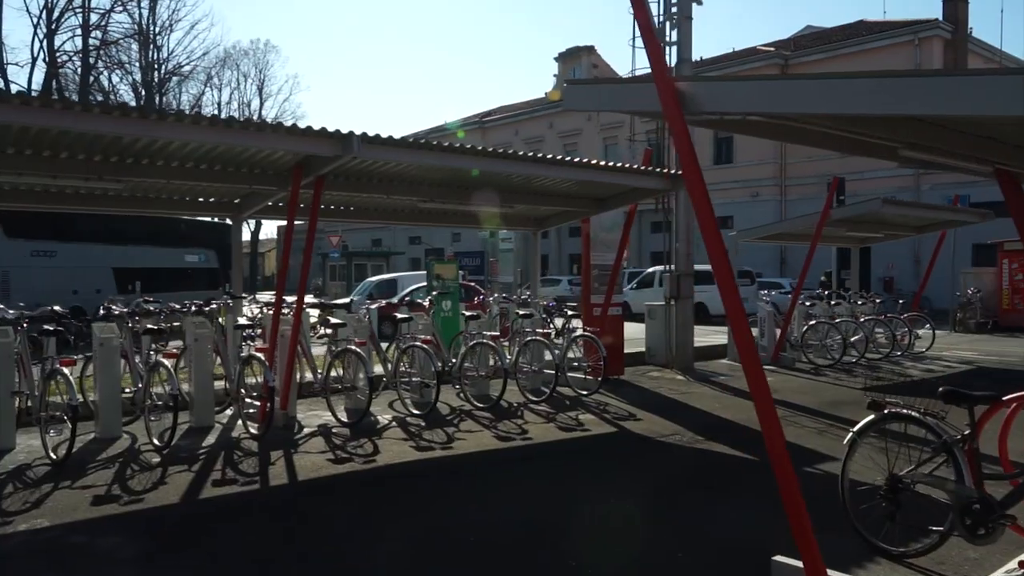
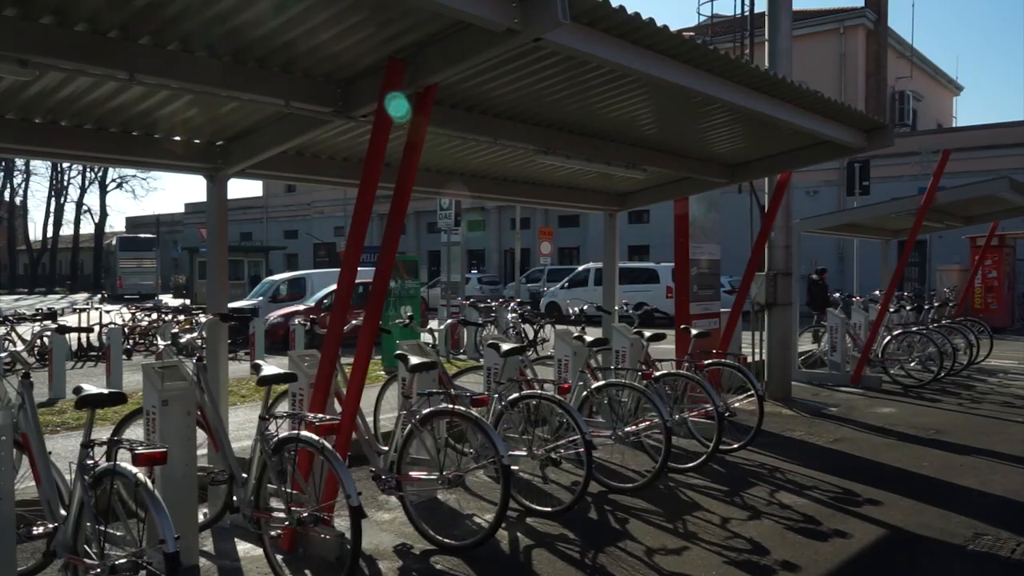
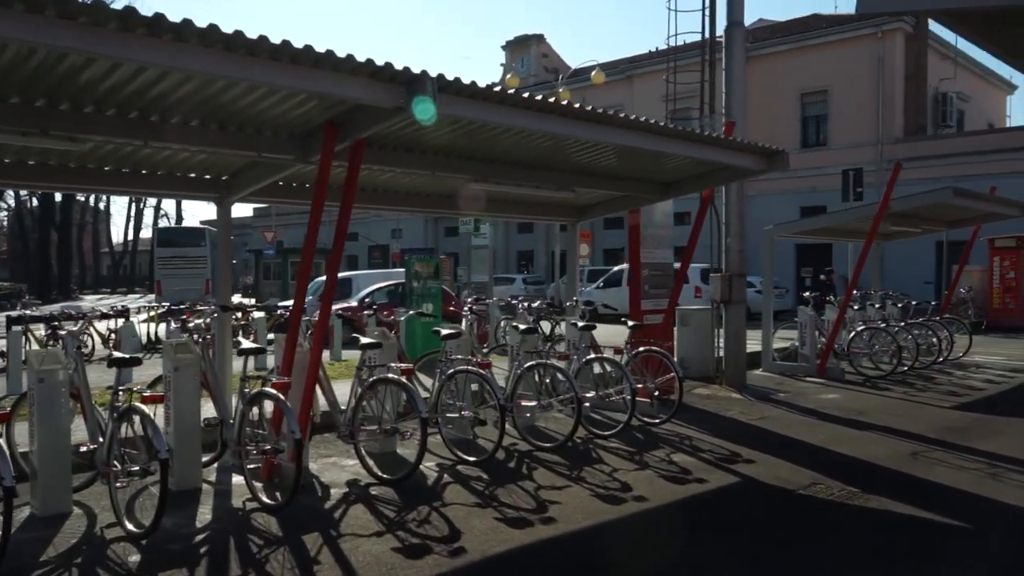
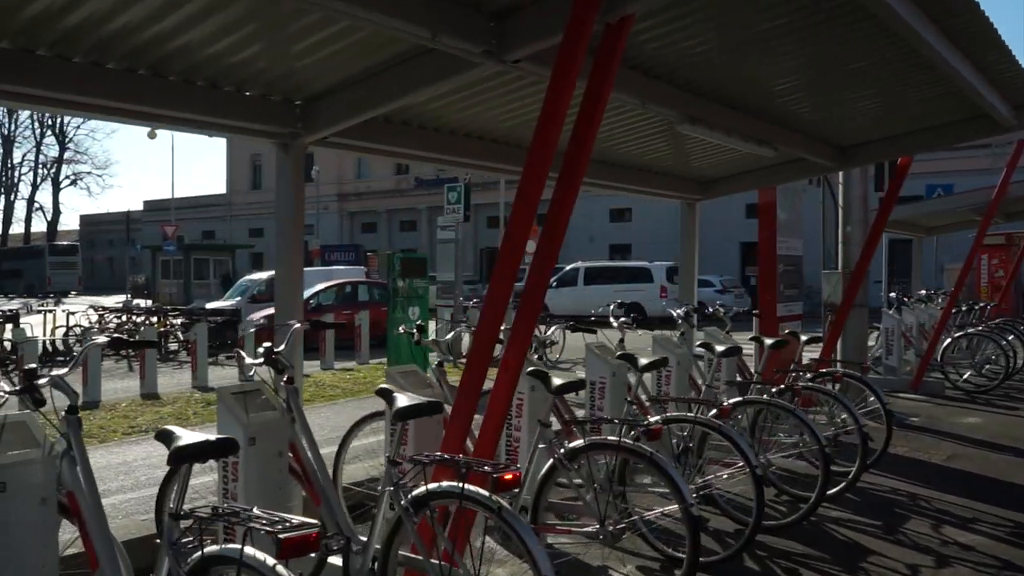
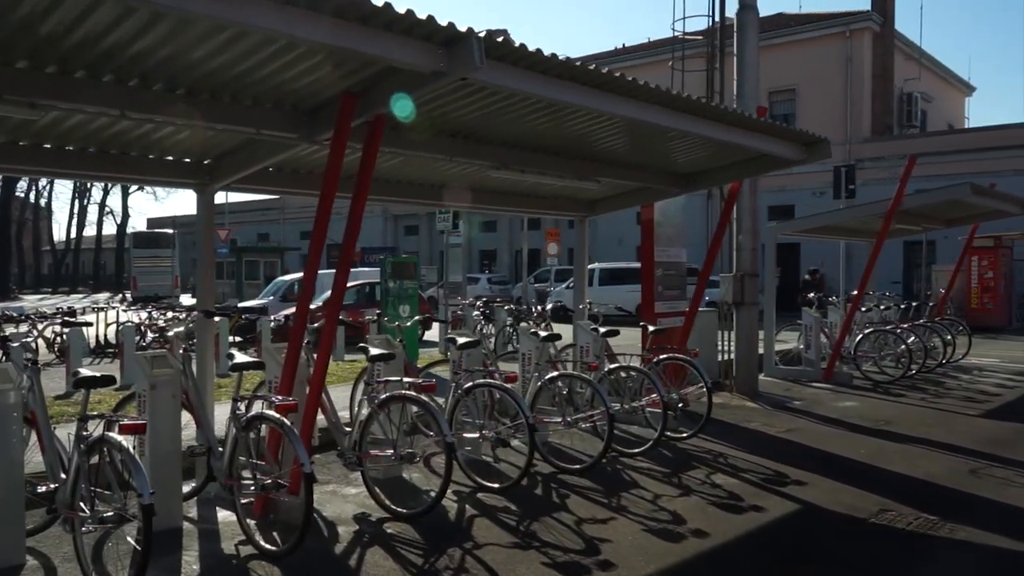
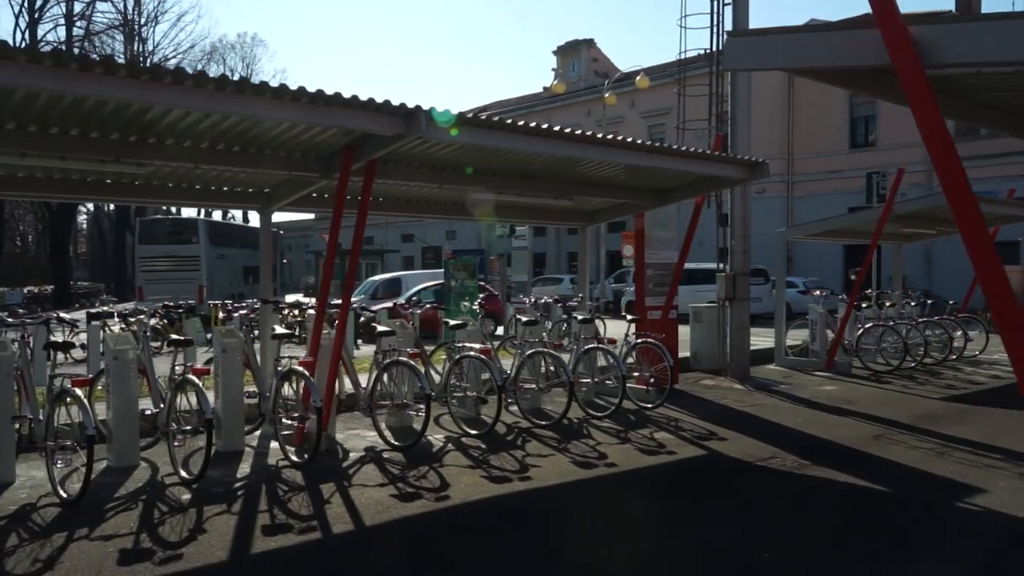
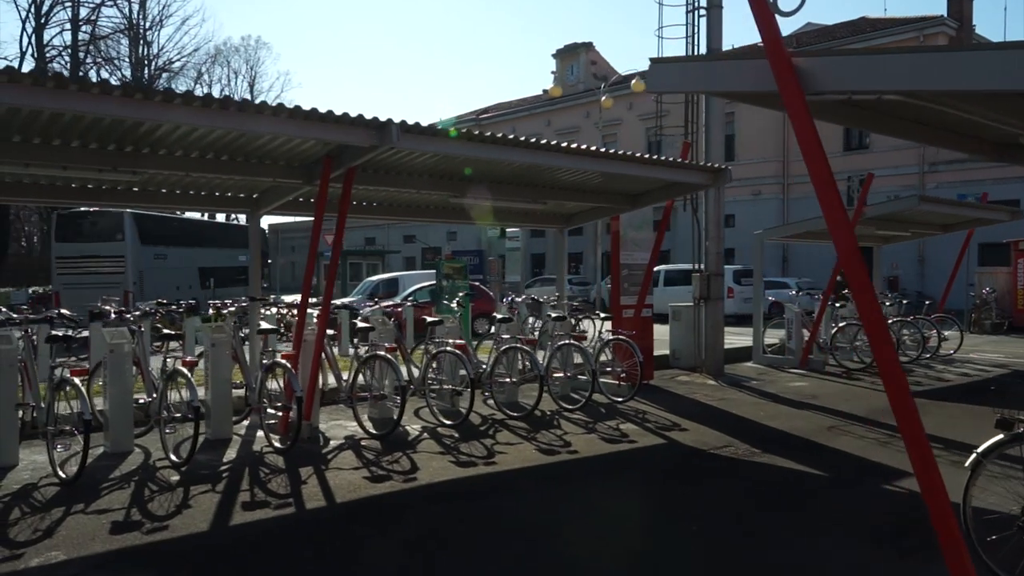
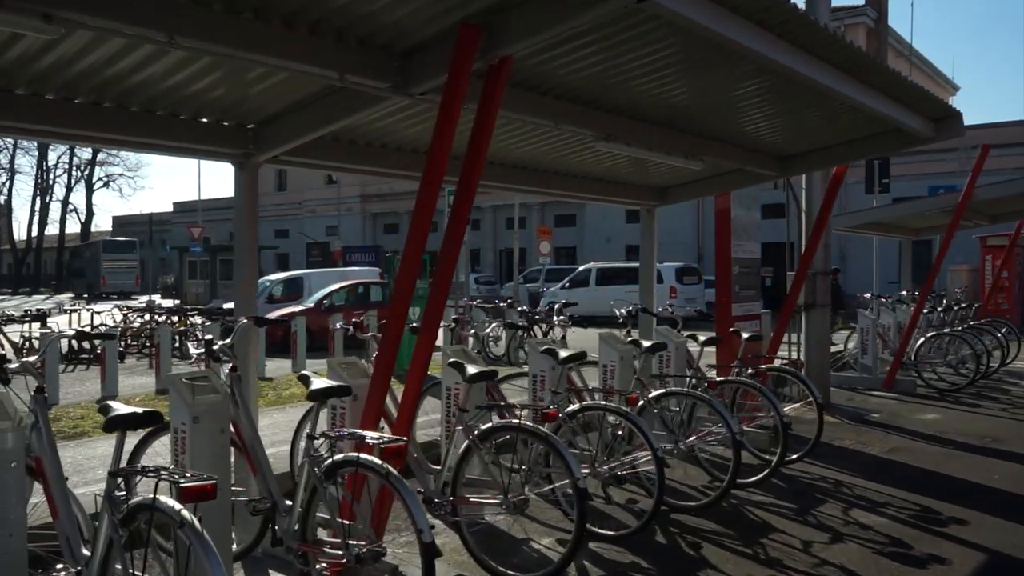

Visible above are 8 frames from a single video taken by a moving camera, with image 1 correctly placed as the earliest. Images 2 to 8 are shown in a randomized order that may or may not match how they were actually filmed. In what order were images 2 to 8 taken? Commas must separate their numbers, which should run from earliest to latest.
7, 6, 3, 5, 2, 8, 4
